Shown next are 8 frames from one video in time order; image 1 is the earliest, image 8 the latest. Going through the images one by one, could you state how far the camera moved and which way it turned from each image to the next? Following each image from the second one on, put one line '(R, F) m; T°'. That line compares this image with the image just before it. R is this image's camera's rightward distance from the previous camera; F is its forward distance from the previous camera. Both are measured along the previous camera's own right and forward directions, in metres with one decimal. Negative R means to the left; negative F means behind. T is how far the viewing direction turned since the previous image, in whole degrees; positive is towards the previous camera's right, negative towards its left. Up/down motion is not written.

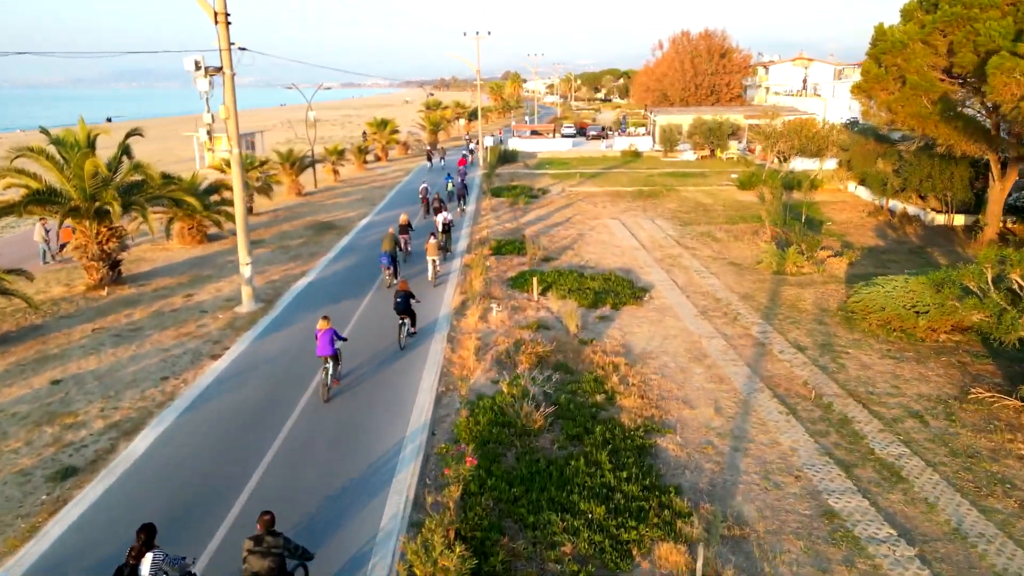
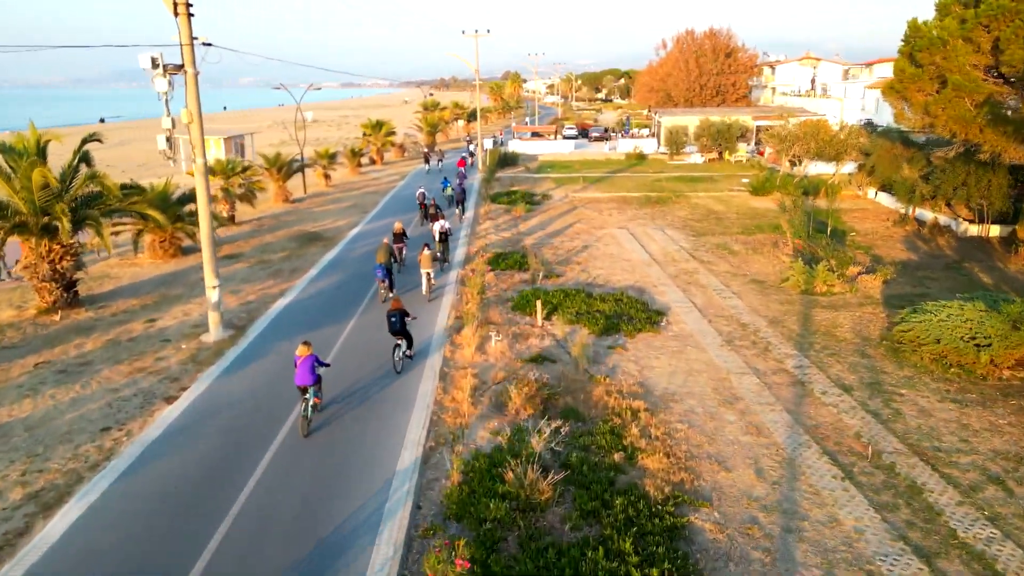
(0.0, +1.7) m; 0°
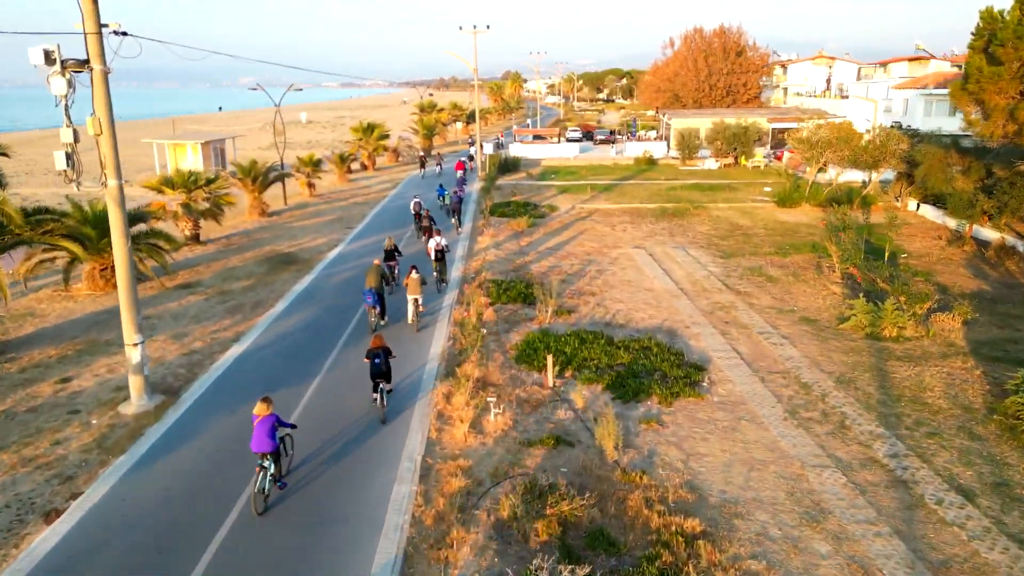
(-0.1, +2.9) m; 0°
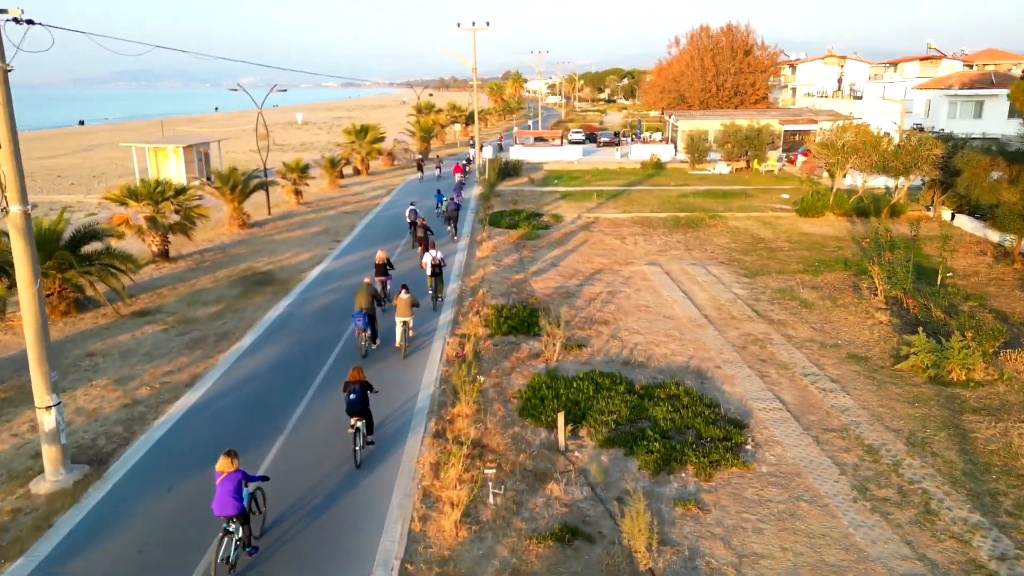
(0.0, +2.0) m; 0°
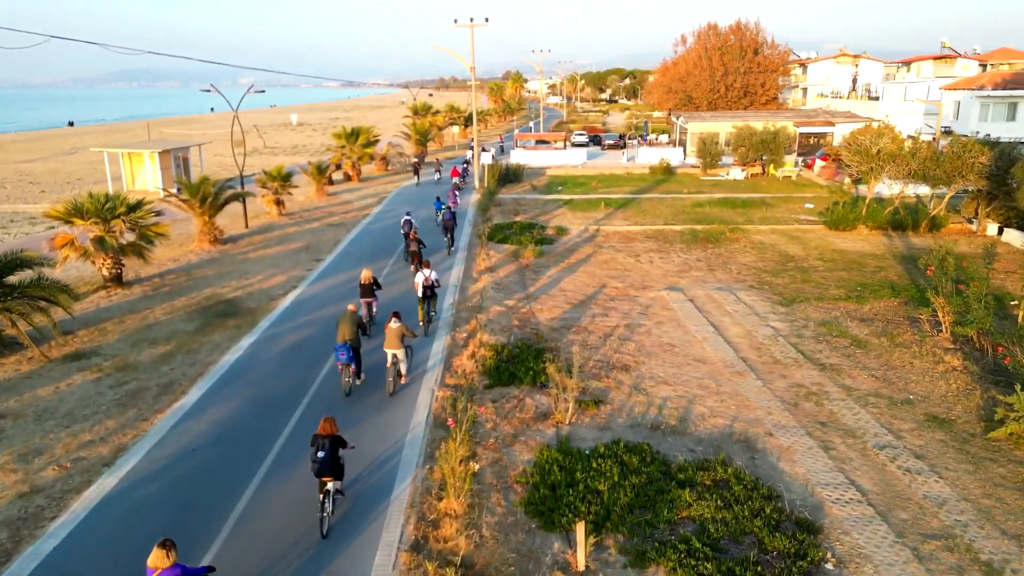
(0.0, +2.4) m; 0°
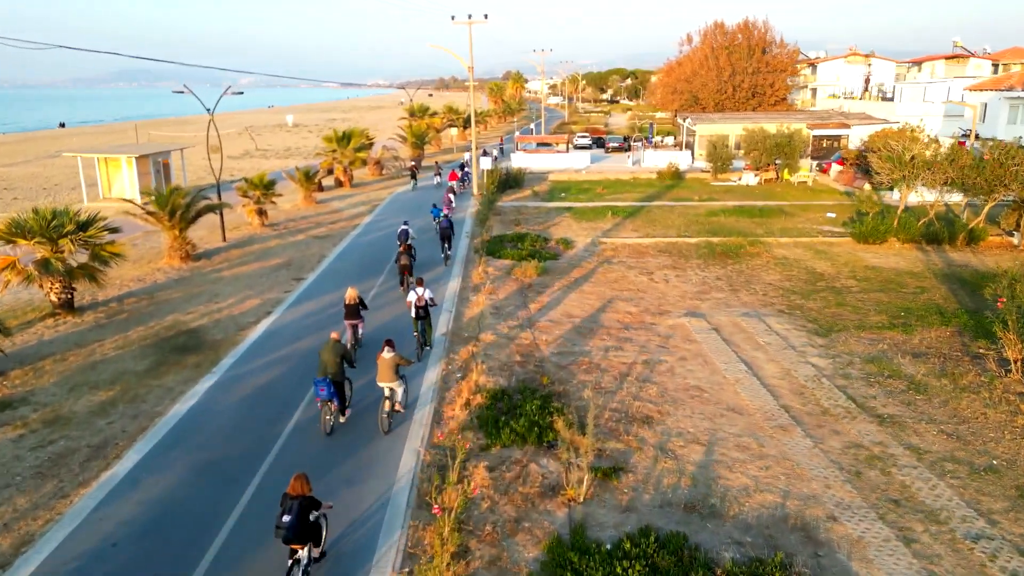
(0.0, +1.9) m; 0°
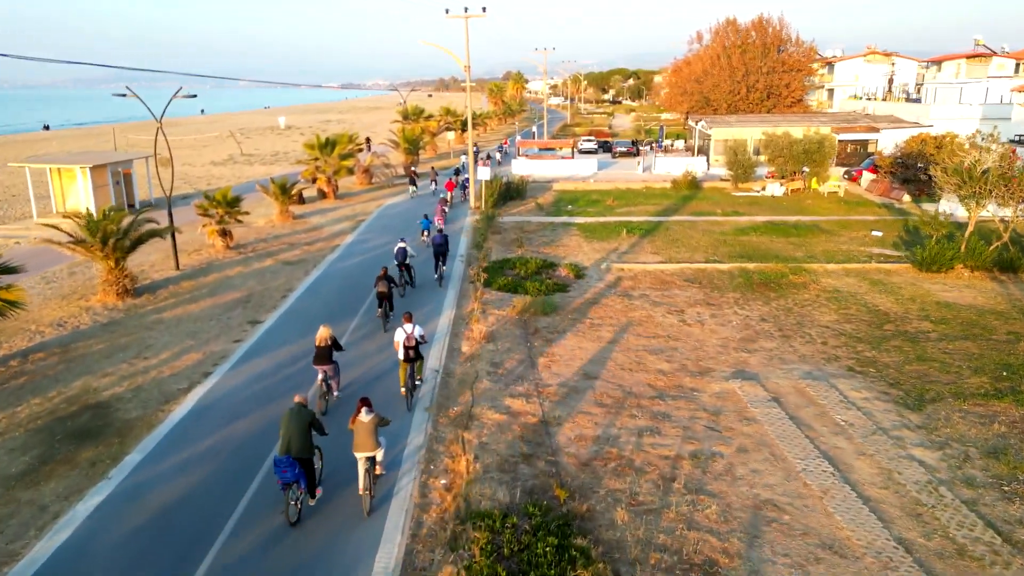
(0.0, +3.2) m; 0°
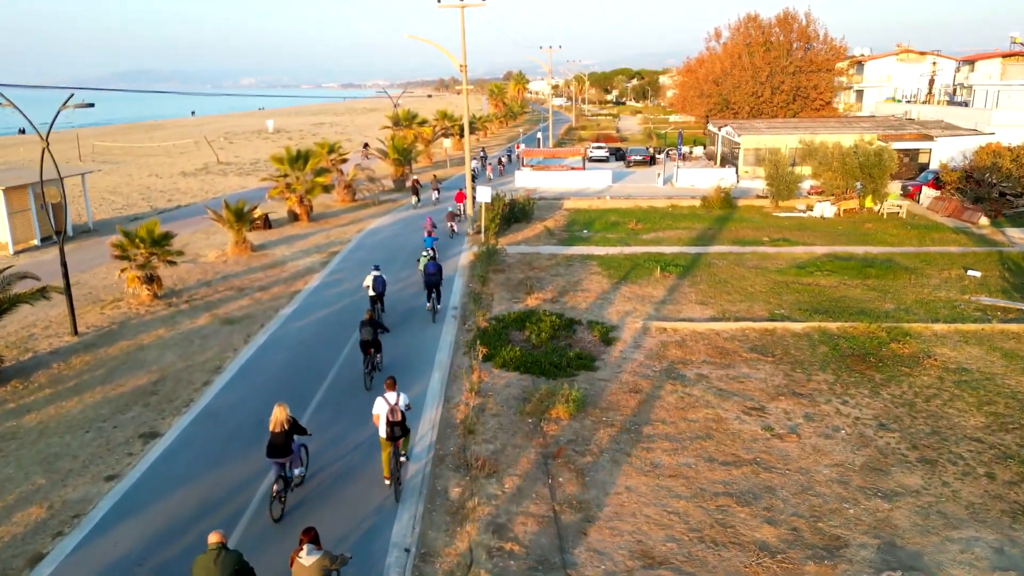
(-0.2, +4.6) m; 0°
